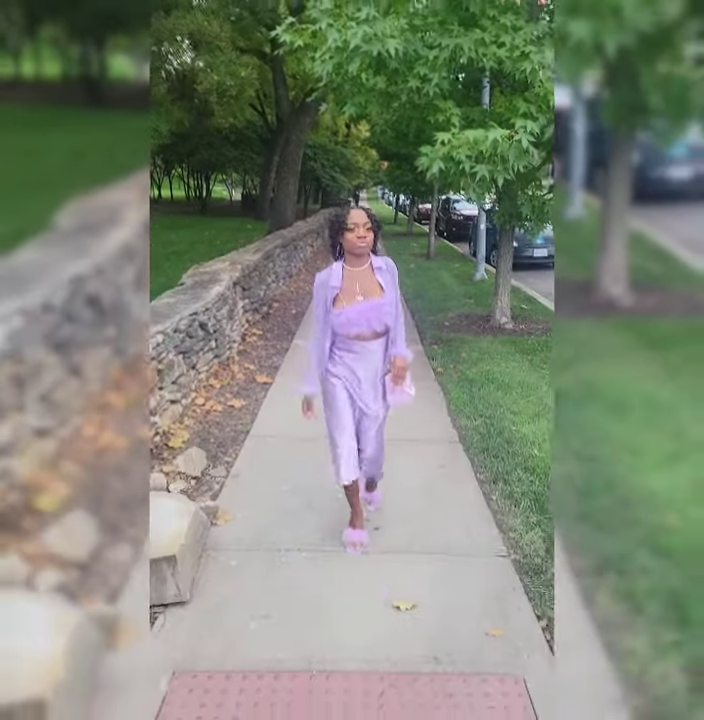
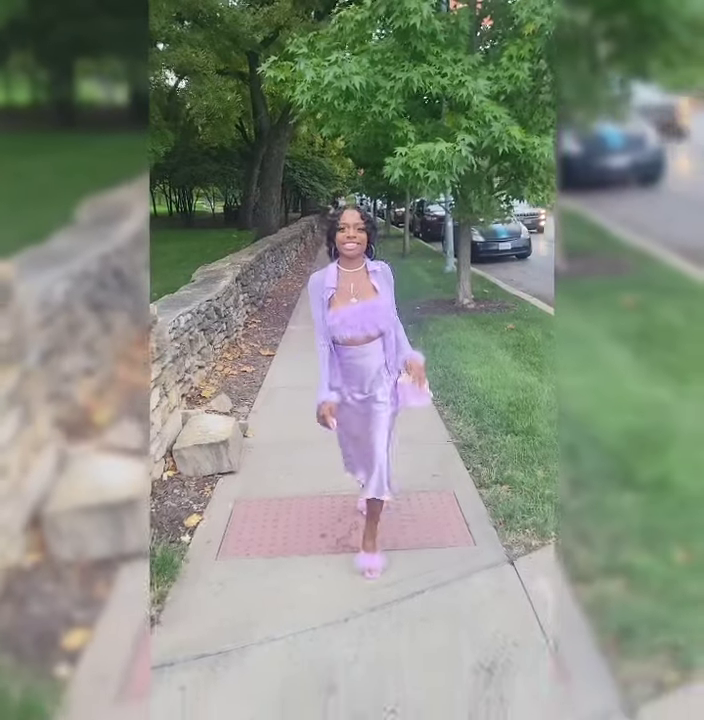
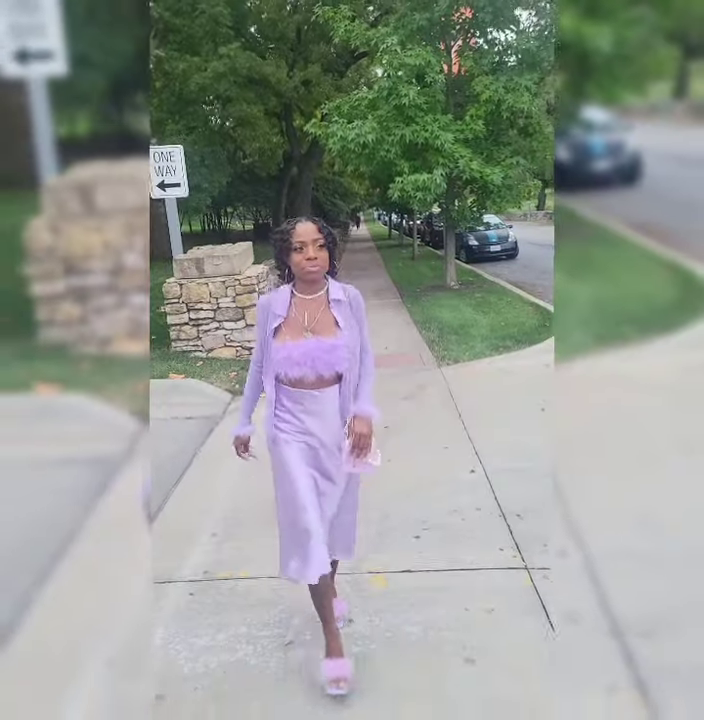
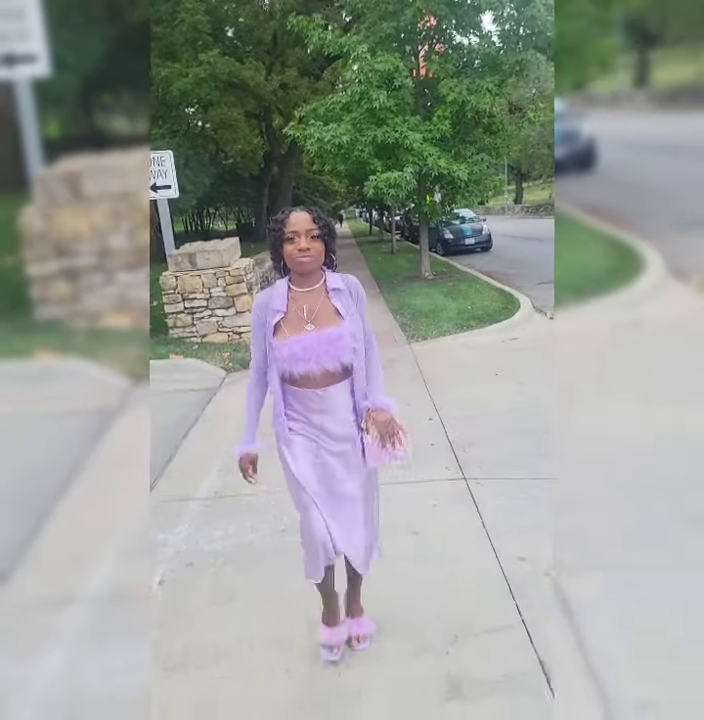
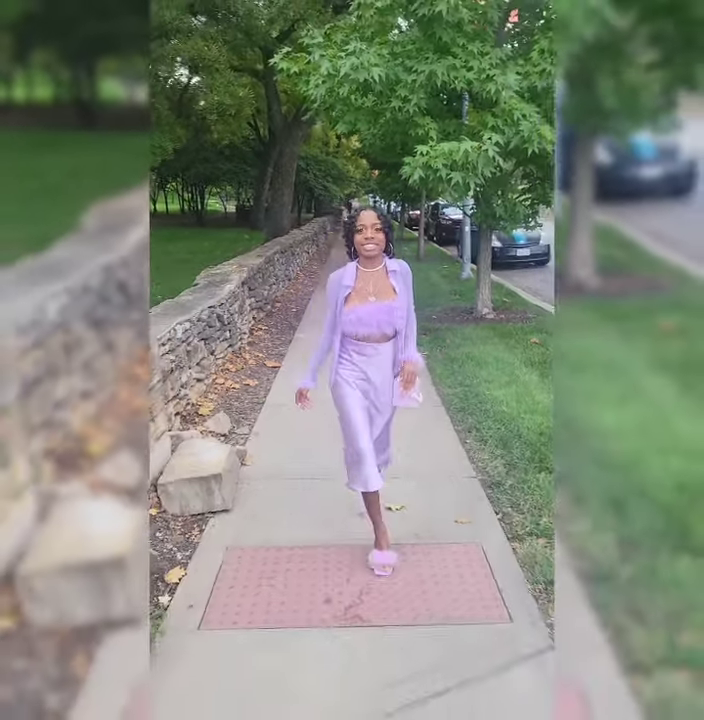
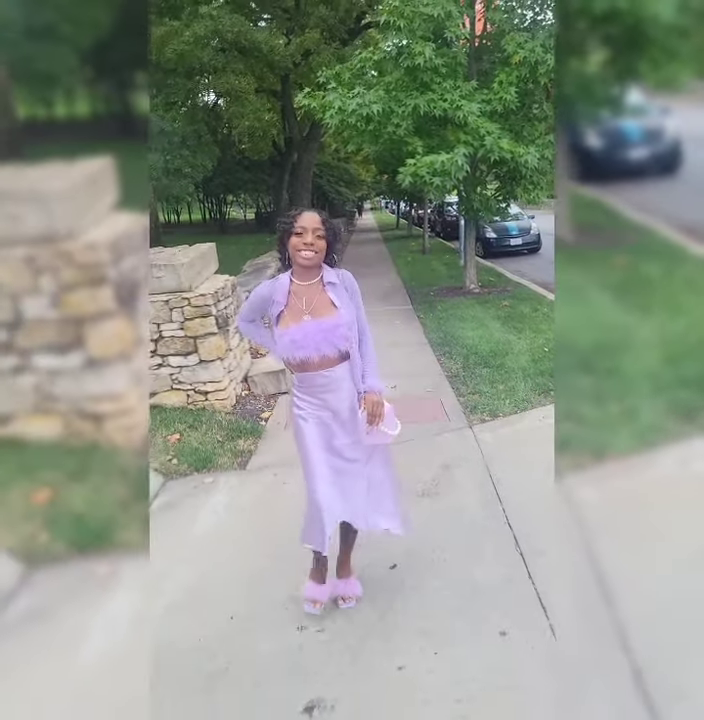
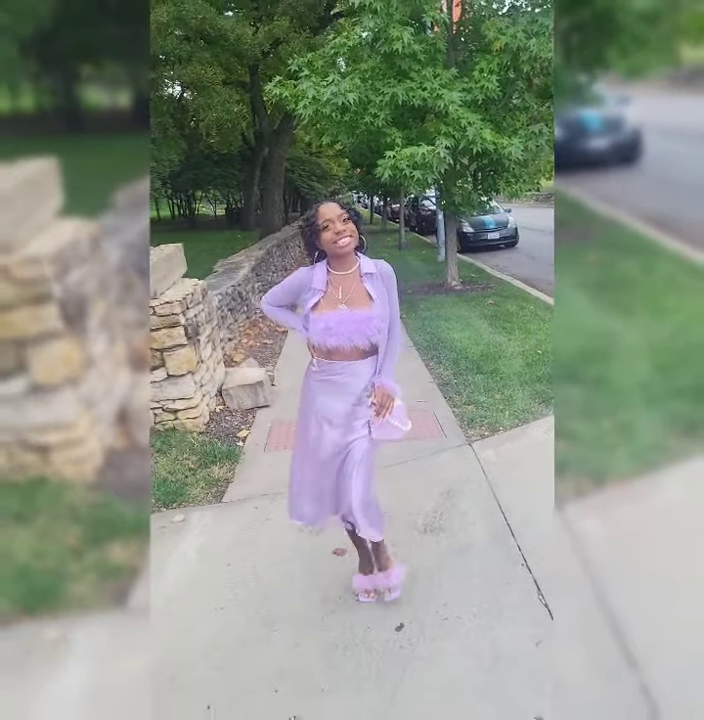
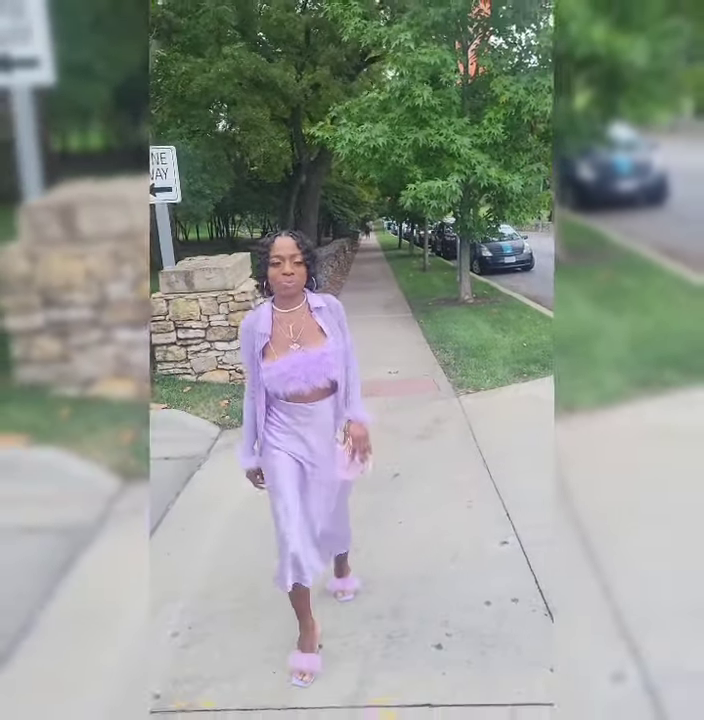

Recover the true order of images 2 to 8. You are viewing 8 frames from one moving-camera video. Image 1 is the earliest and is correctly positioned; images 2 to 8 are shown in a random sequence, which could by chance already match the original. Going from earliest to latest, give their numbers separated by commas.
5, 2, 7, 6, 8, 3, 4
